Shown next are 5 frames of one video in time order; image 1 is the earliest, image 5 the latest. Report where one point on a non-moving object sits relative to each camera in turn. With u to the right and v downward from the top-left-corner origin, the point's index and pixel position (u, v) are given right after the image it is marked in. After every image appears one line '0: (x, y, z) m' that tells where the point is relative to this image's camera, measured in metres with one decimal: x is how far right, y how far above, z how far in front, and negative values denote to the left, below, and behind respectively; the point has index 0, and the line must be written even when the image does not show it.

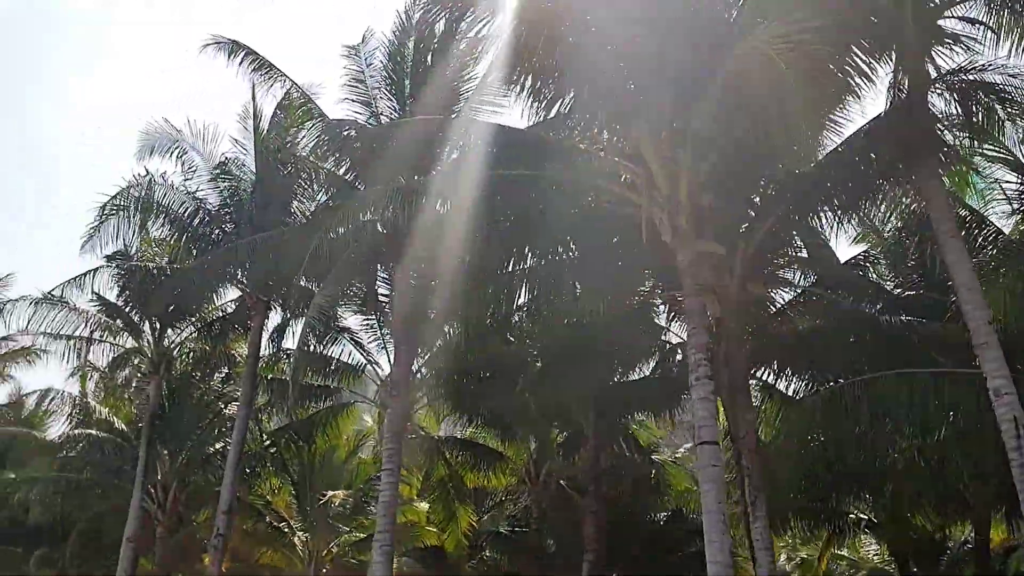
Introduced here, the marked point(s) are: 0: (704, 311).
0: (+2.2, -0.3, +9.6) m
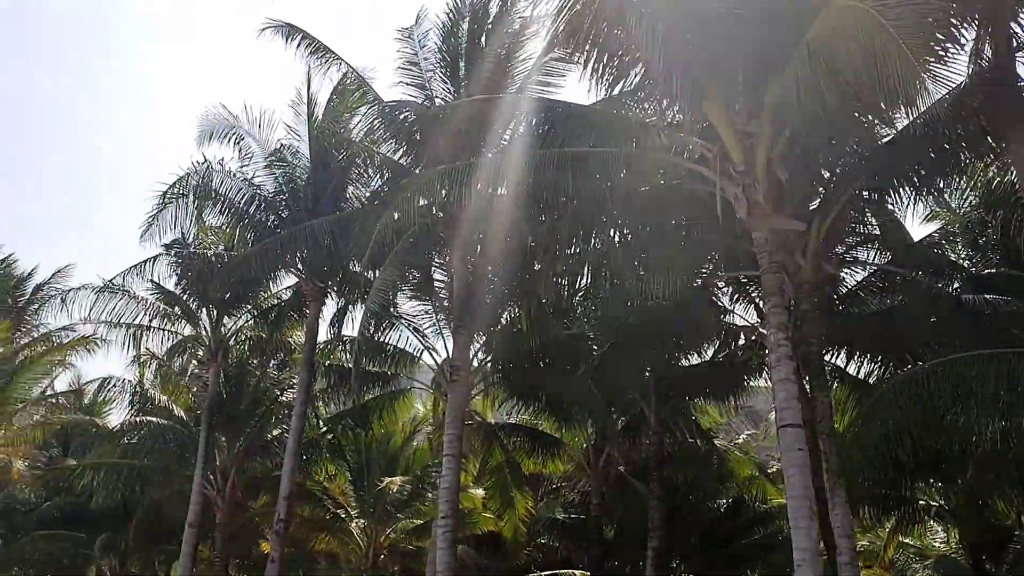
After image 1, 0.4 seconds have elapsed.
0: (+2.9, 0.0, +9.2) m
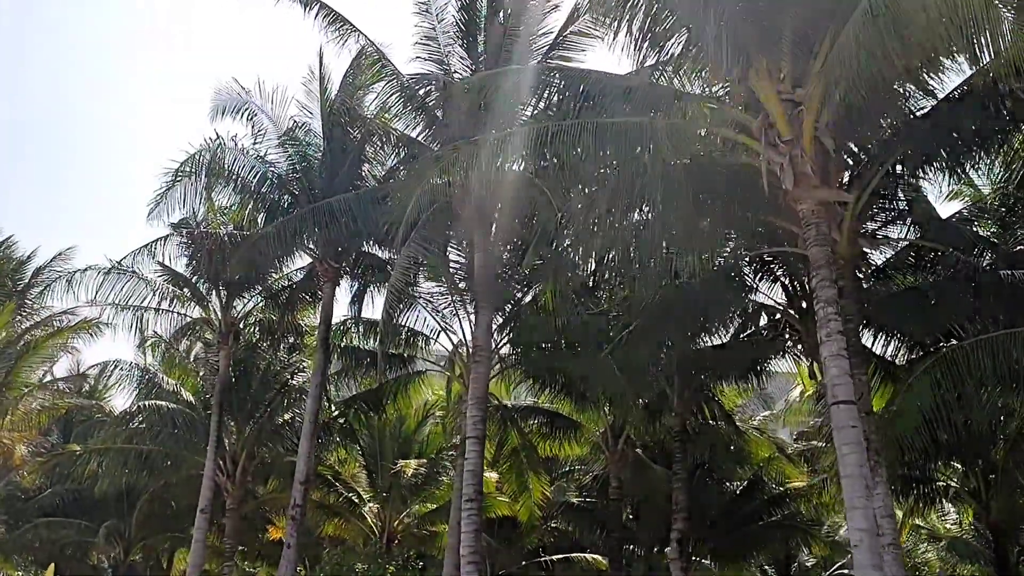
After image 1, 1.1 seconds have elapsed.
0: (+3.4, +0.3, +8.9) m
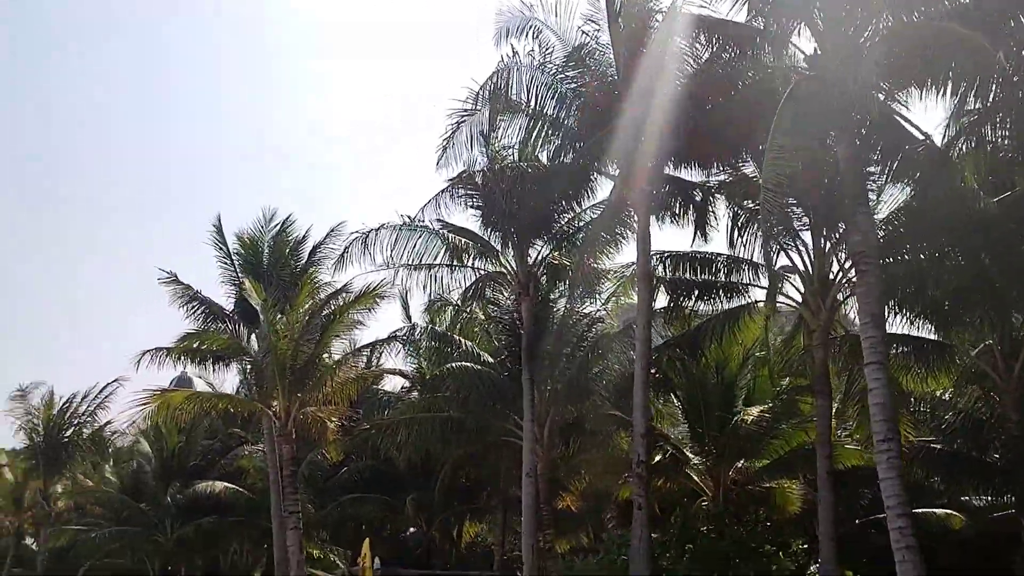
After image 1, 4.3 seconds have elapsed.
0: (+7.2, +1.9, +5.4) m
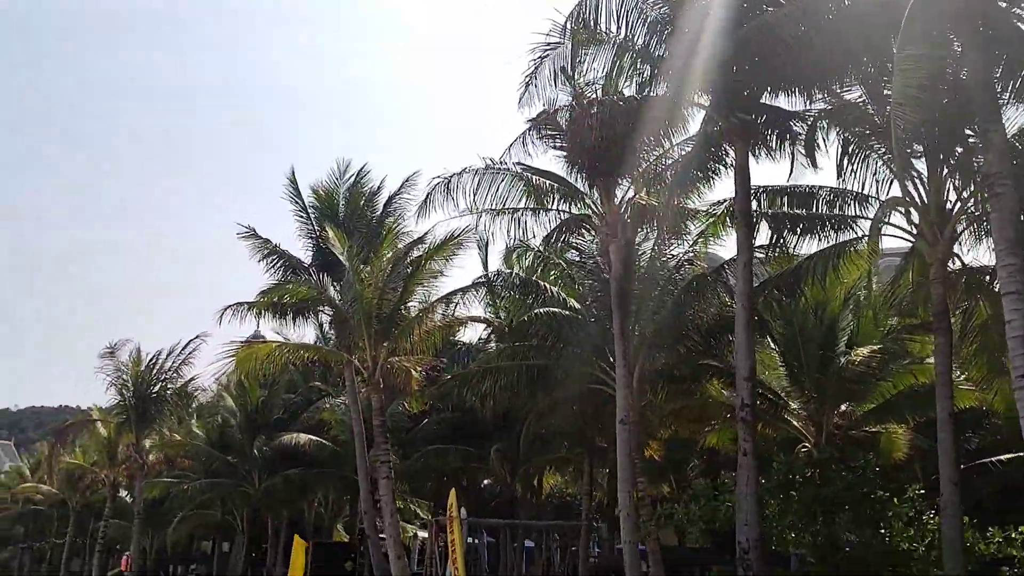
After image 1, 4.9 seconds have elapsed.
0: (+8.0, +2.5, +4.3) m
